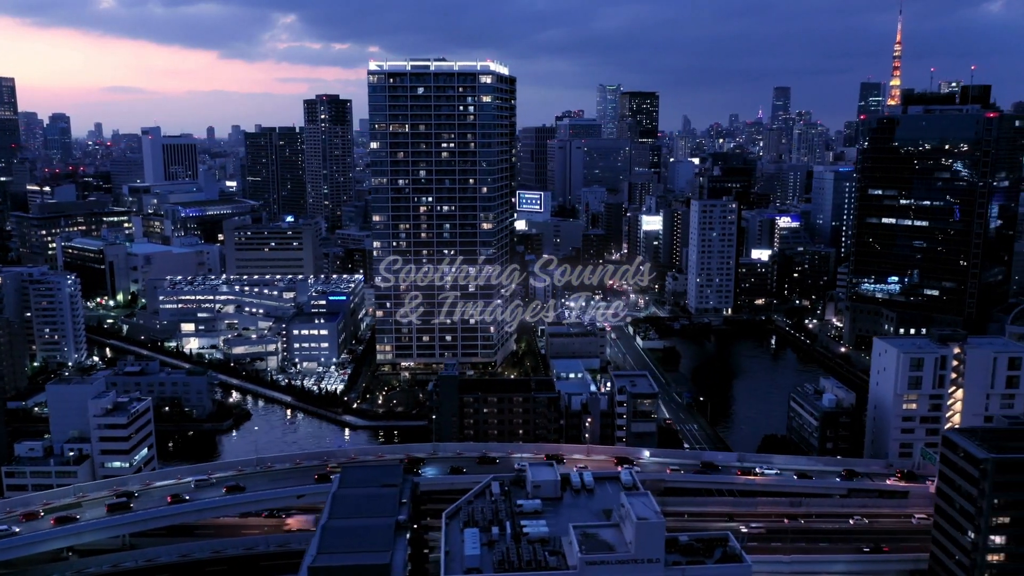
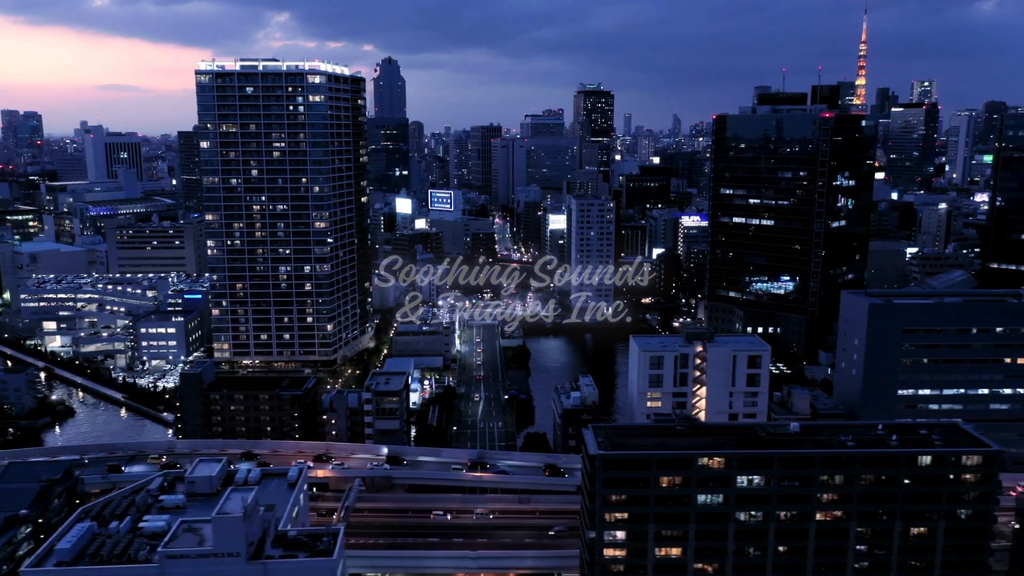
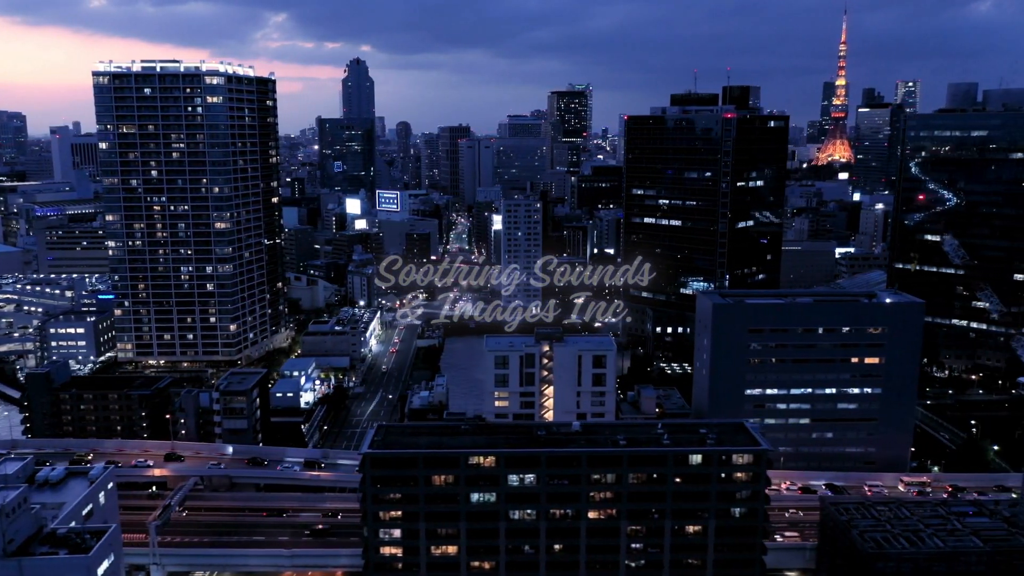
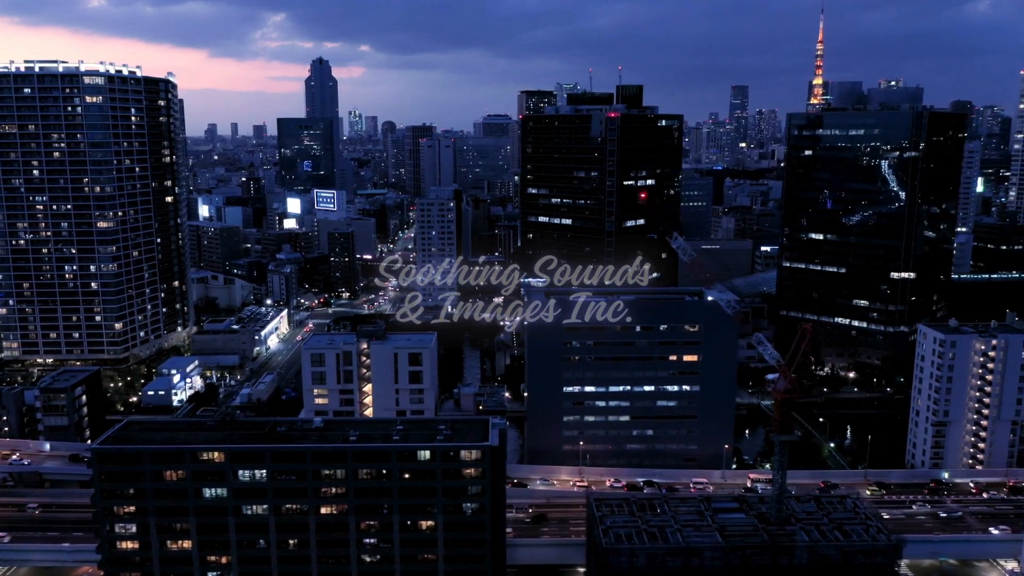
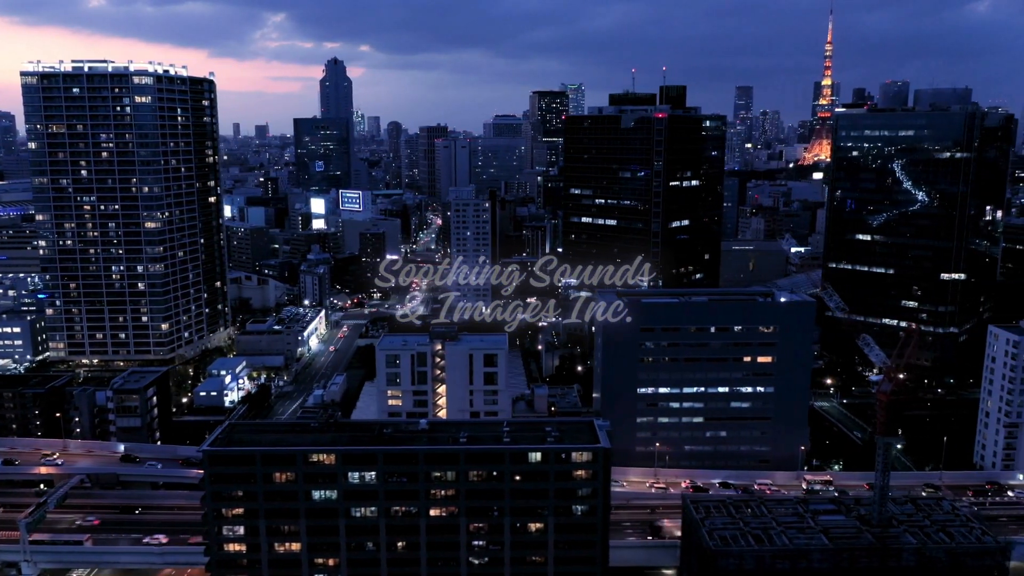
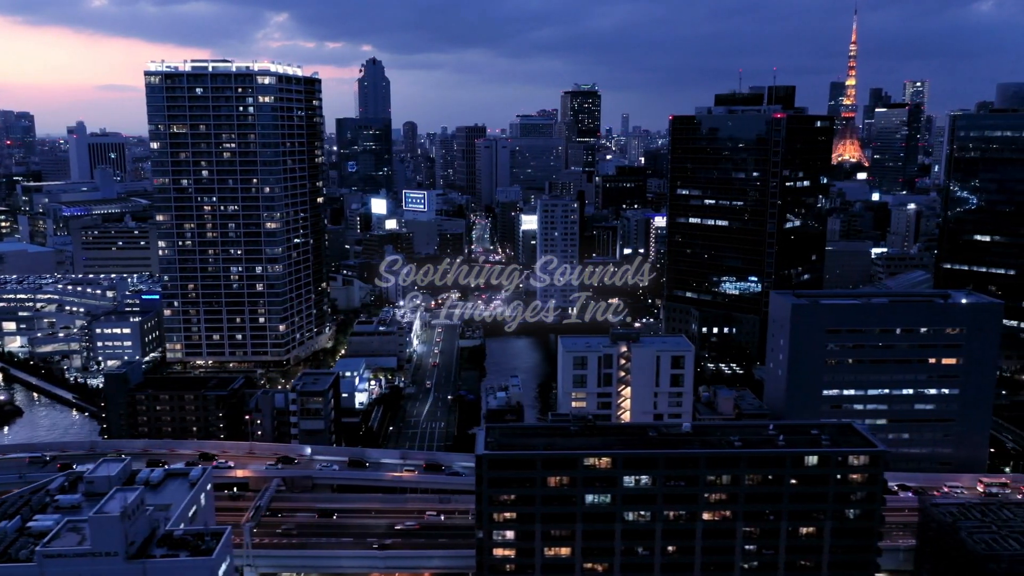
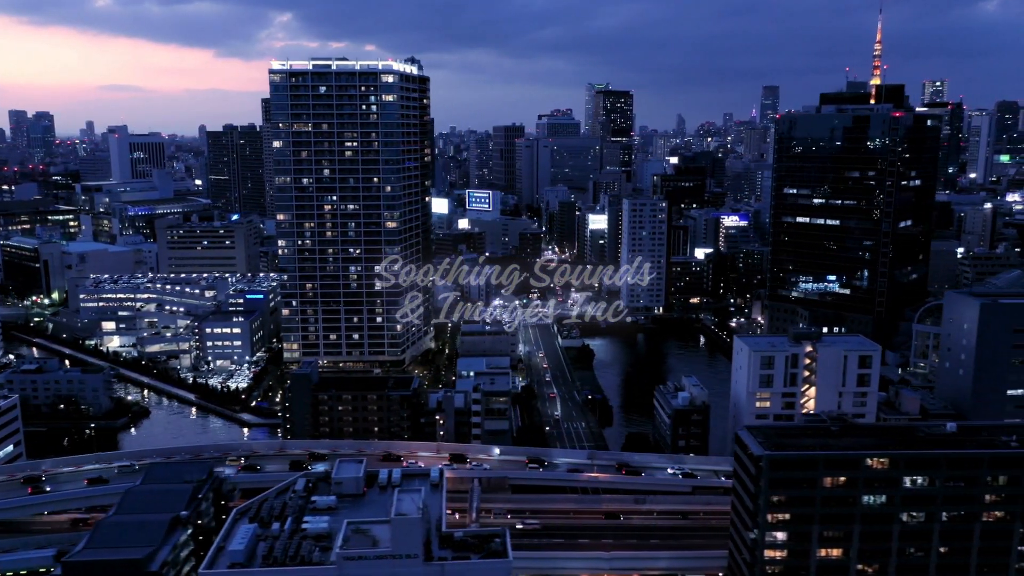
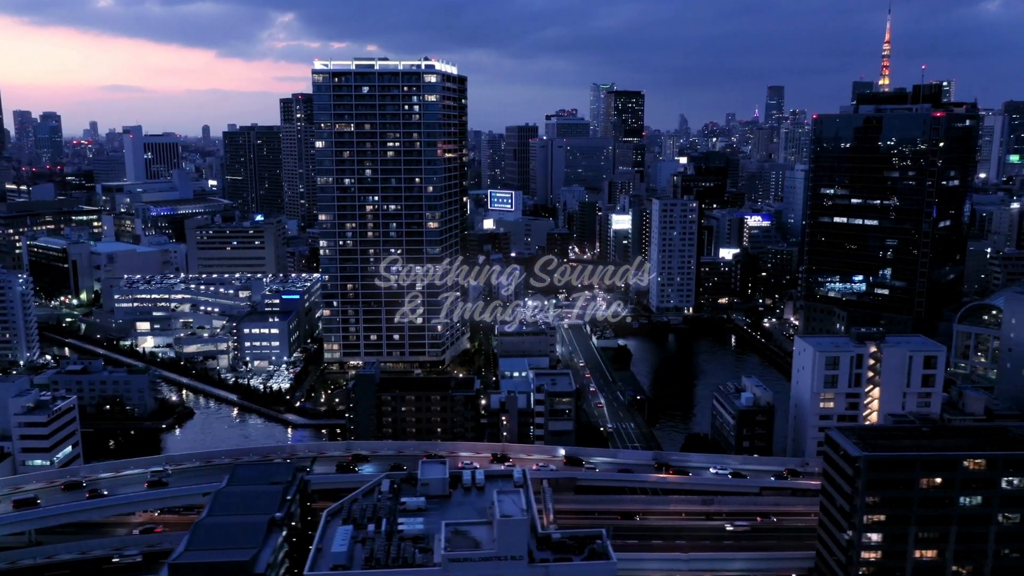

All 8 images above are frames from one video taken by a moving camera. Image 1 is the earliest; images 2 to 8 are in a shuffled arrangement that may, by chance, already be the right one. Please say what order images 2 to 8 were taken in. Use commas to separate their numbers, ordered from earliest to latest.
8, 7, 2, 6, 3, 5, 4
